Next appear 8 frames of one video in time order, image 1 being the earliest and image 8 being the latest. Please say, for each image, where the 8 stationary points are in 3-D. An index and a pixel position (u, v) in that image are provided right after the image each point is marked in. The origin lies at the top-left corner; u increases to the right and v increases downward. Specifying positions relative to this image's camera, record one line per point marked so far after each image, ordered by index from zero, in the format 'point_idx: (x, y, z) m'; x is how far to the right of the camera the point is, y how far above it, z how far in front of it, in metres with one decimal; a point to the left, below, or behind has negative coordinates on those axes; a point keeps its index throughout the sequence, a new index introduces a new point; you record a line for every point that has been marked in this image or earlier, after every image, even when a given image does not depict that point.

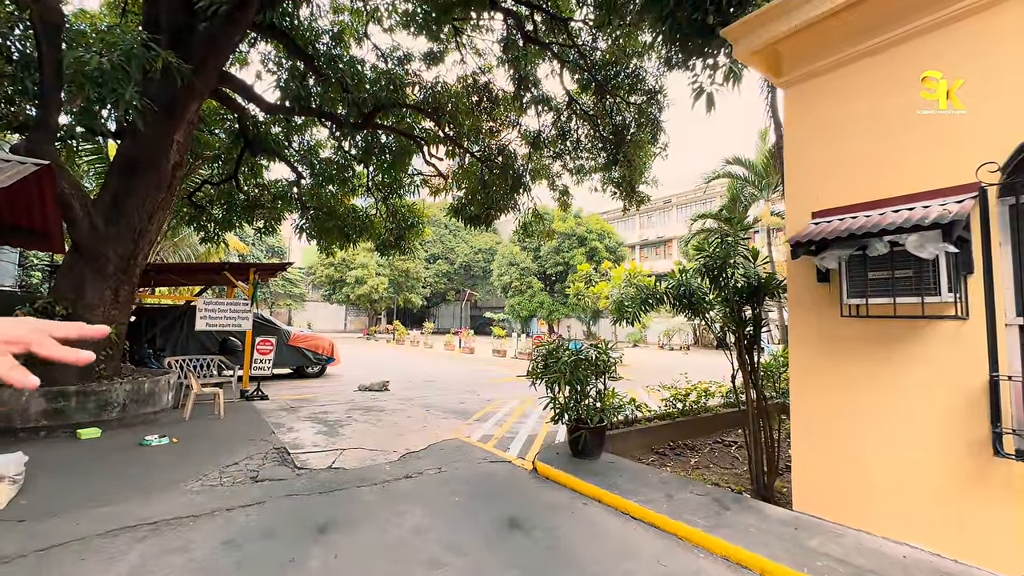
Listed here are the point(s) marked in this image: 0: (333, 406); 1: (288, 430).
0: (-2.8, -1.9, +7.1) m
1: (-2.8, -1.8, +5.6) m
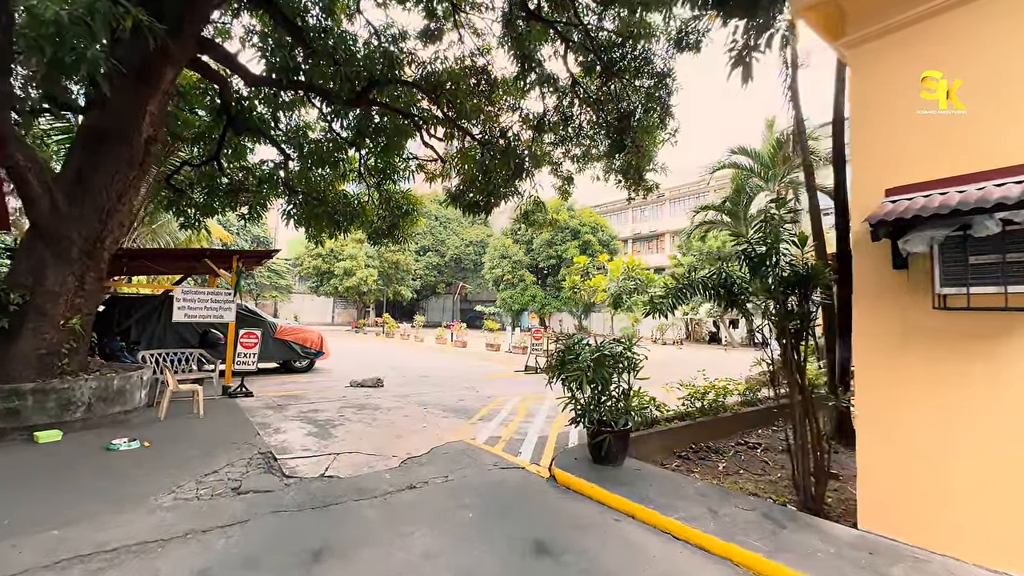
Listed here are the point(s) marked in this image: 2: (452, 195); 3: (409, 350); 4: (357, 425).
0: (-2.8, -1.7, +6.6) m
1: (-2.7, -1.6, +5.1) m
2: (-1.2, +1.8, +8.7) m
3: (-4.2, -2.4, +17.8) m
4: (-1.9, -1.7, +5.5) m
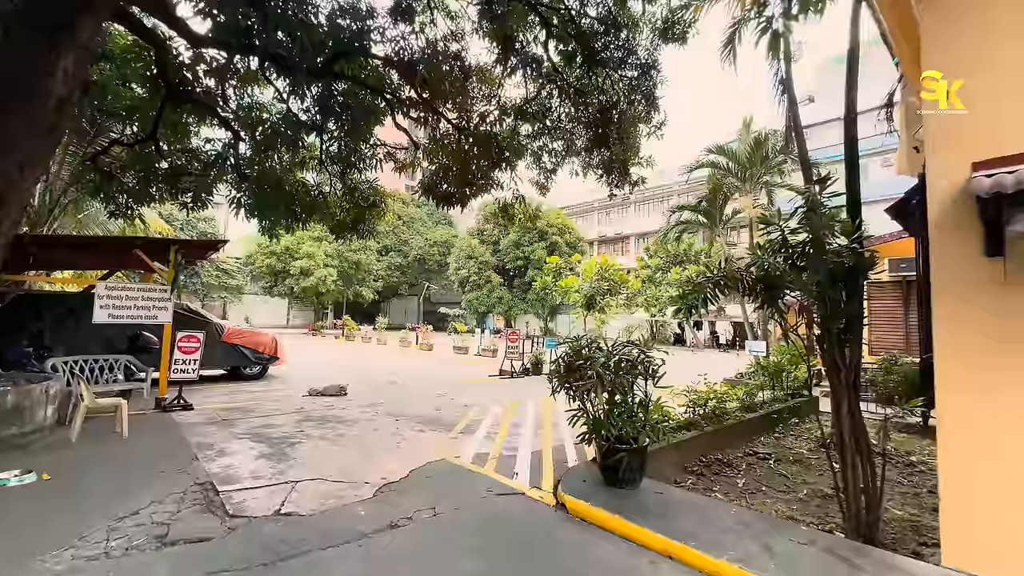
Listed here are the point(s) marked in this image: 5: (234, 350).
0: (-3.0, -1.7, +5.8) m
1: (-2.8, -1.6, +4.3) m
2: (-1.6, +1.8, +8.0) m
3: (-5.3, -2.4, +16.8) m
4: (-2.0, -1.6, +4.7) m
5: (-5.2, -1.2, +8.5) m
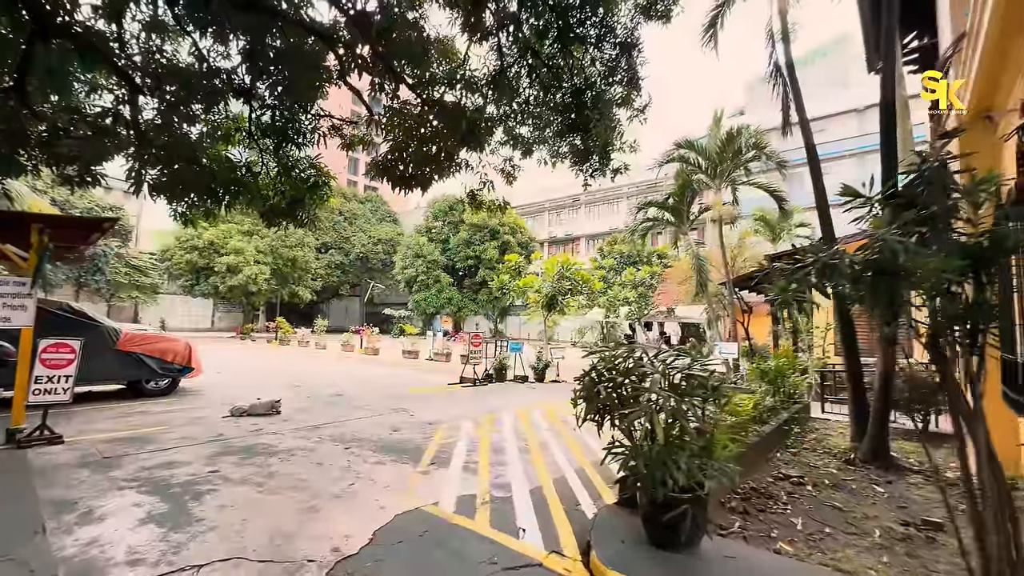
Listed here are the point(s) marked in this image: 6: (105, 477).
0: (-3.2, -1.6, +4.4) m
1: (-2.8, -1.5, +2.9) m
2: (-2.0, +1.9, +6.8) m
3: (-6.9, -2.4, +15.1) m
4: (-2.1, -1.5, +3.5) m
5: (-5.7, -1.1, +6.8) m
6: (-3.3, -1.5, +3.6) m
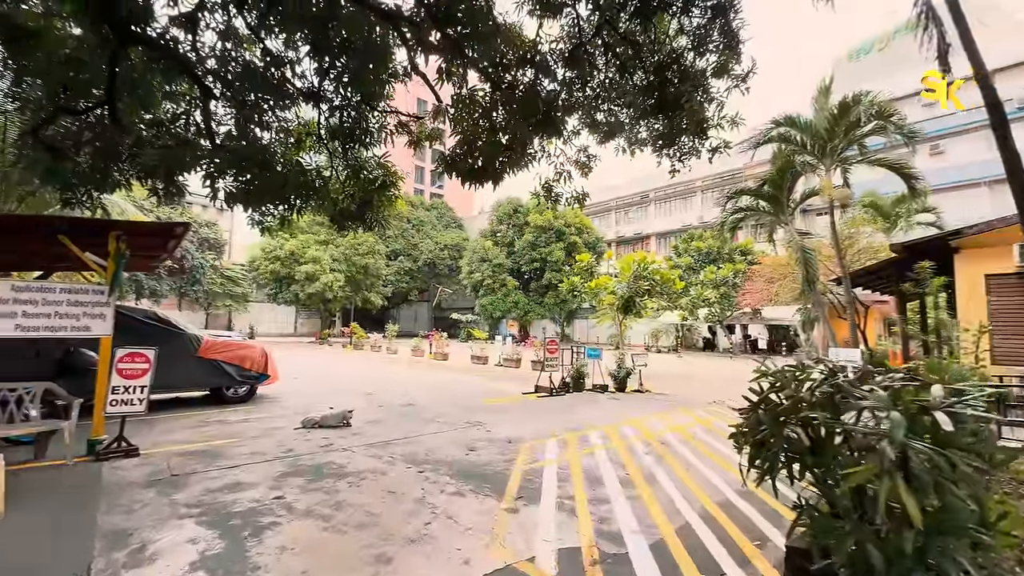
0: (-2.3, -1.6, +4.1) m
1: (-2.2, -1.5, +2.6) m
2: (-0.9, +1.9, +6.4) m
3: (-4.5, -2.6, +15.2) m
4: (-1.4, -1.6, +3.0) m
5: (-4.5, -1.2, +6.8) m
6: (-2.5, -1.6, +3.3) m
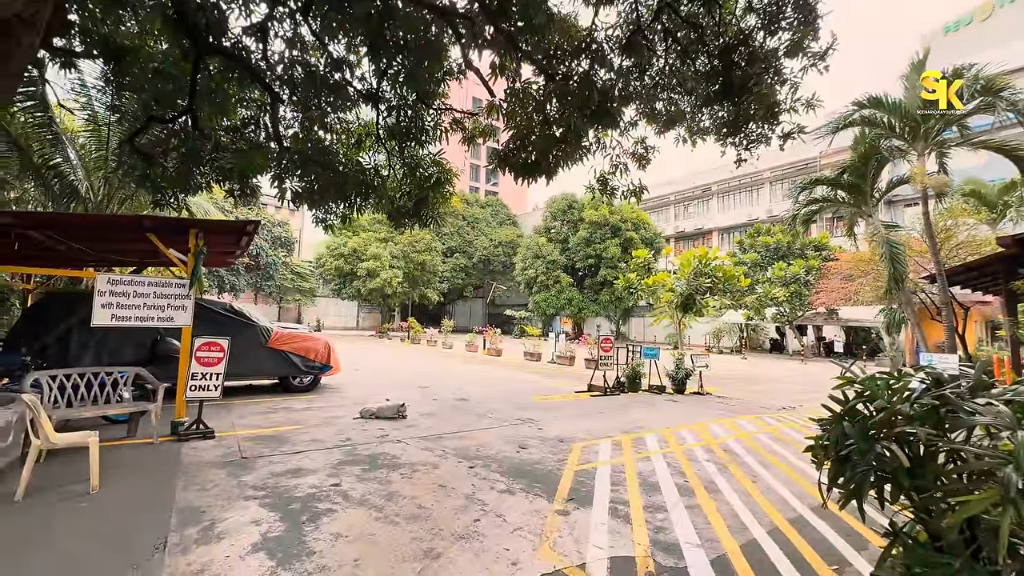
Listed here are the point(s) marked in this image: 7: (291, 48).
0: (-1.9, -1.6, +4.2) m
1: (-1.9, -1.5, +2.7) m
2: (-0.2, +1.9, +6.3) m
3: (-2.7, -2.4, +15.5) m
4: (-1.0, -1.5, +3.1) m
5: (-3.7, -1.1, +7.3) m
6: (-2.2, -1.5, +3.5) m
7: (-2.3, +2.5, +4.7) m
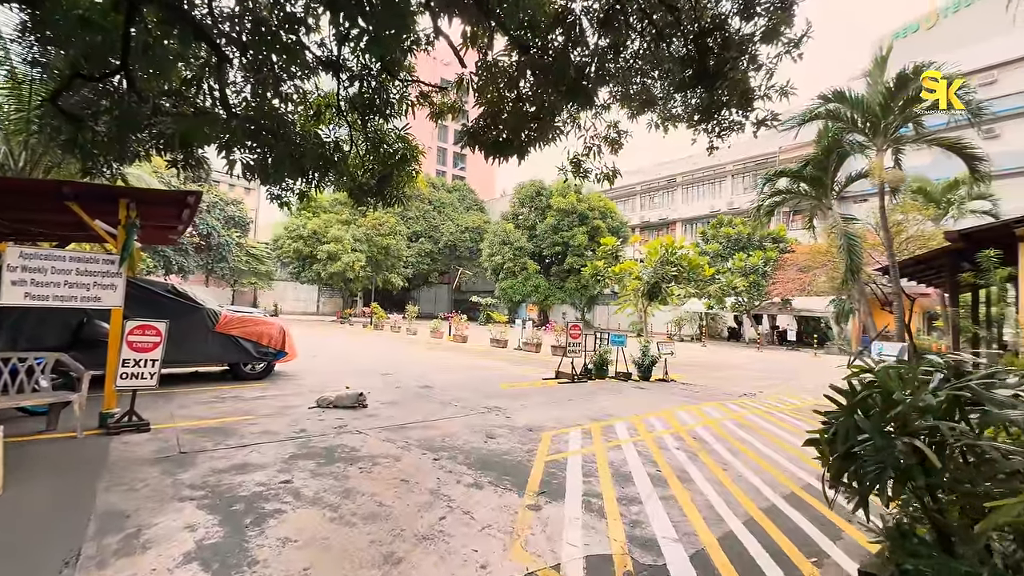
0: (-2.1, -1.4, +3.9) m
1: (-2.0, -1.3, +2.4) m
2: (-0.6, +2.1, +6.0) m
3: (-3.8, -1.9, +15.1) m
4: (-1.2, -1.4, +2.8) m
5: (-4.2, -0.8, +6.7) m
6: (-2.4, -1.3, +3.2) m
7: (-2.6, +2.7, +4.2) m
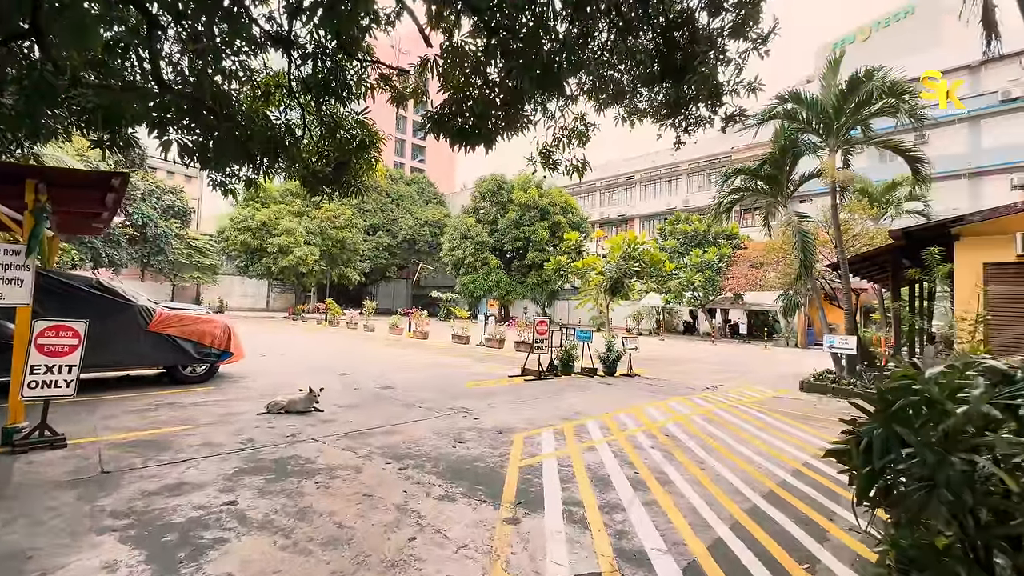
0: (-2.4, -1.4, +3.5) m
1: (-2.1, -1.3, +2.0) m
2: (-1.0, +2.2, +5.7) m
3: (-5.0, -1.8, +14.5) m
4: (-1.4, -1.4, +2.4) m
5: (-4.7, -0.7, +6.1) m
6: (-2.5, -1.3, +2.7) m
7: (-2.8, +2.7, +3.7) m
